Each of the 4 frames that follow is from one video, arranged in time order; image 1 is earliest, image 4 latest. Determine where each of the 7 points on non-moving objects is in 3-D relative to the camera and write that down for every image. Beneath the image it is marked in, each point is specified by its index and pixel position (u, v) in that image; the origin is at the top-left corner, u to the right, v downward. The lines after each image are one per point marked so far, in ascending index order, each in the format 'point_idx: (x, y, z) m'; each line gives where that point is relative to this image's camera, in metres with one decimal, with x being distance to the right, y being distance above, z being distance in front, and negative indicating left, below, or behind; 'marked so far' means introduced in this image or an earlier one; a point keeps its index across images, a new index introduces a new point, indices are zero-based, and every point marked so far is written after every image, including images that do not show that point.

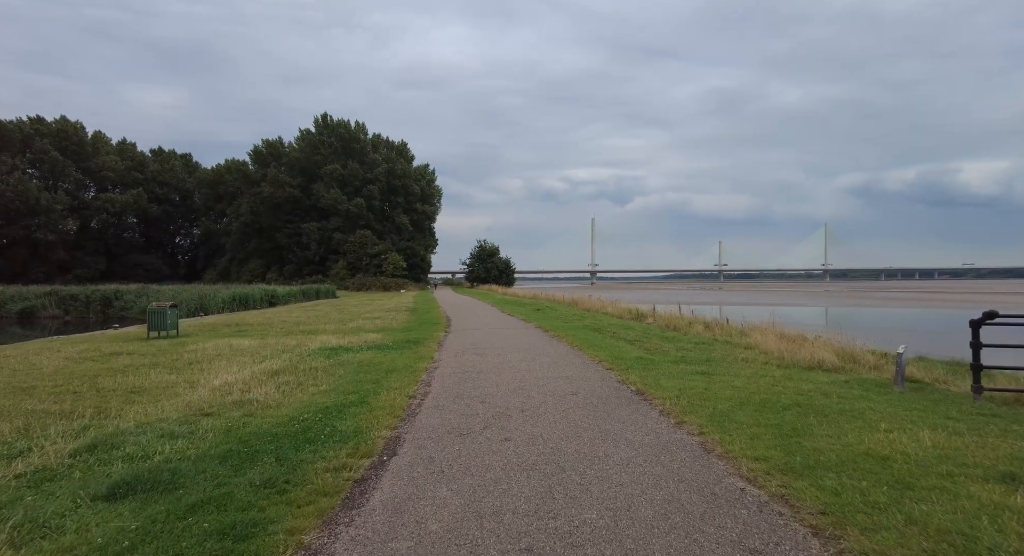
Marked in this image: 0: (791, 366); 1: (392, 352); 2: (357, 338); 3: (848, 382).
0: (+5.1, -1.6, +11.1) m
1: (-2.6, -1.6, +13.2) m
2: (-4.4, -1.7, +17.1) m
3: (+5.3, -1.6, +9.5) m
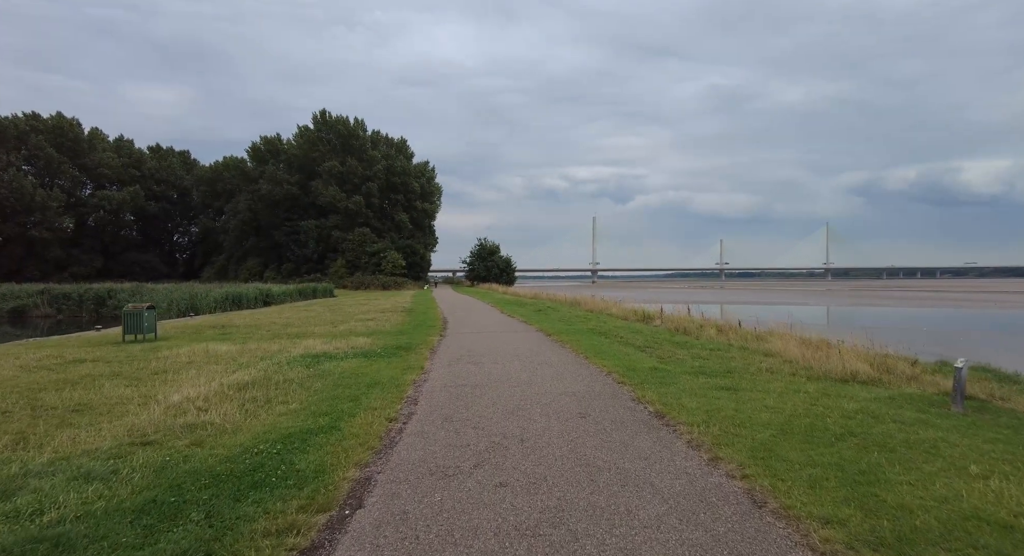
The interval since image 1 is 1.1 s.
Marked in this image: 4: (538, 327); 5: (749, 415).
0: (+5.1, -1.7, +9.9) m
1: (-2.6, -1.7, +12.0) m
2: (-4.4, -1.7, +15.9) m
3: (+5.3, -1.7, +8.3) m
4: (+0.8, -1.6, +19.3) m
5: (+2.7, -1.6, +6.9) m
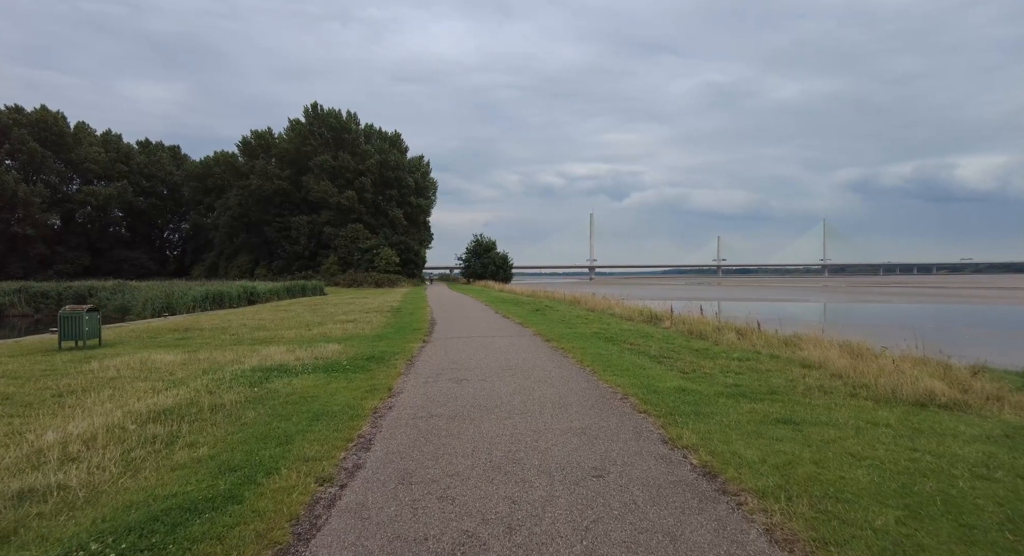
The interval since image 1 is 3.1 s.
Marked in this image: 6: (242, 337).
0: (+5.0, -1.6, +7.8) m
1: (-2.8, -1.6, +9.8) m
2: (-4.6, -1.7, +13.8) m
3: (+5.2, -1.7, +6.2) m
4: (+0.6, -1.5, +17.2) m
5: (+2.6, -1.5, +4.8) m
6: (-8.1, -1.8, +18.1) m
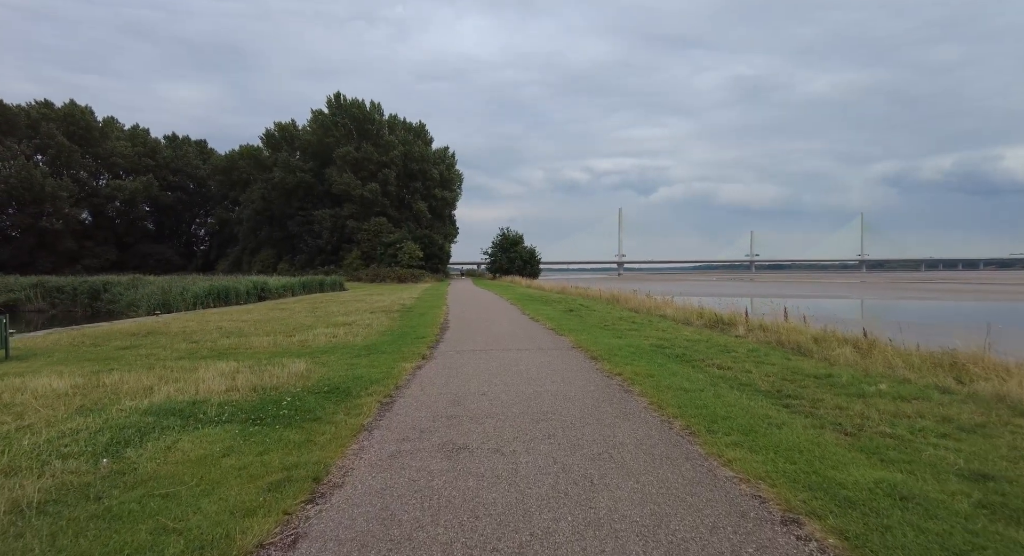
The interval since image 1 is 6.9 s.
0: (+5.2, -1.6, +3.3) m
1: (-2.4, -1.5, +5.8) m
2: (-4.0, -1.6, +9.8) m
3: (+5.4, -1.6, +1.8) m
4: (+1.3, -1.4, +12.9) m
5: (+2.7, -1.5, +0.4) m
6: (-7.4, -1.6, +14.3) m
